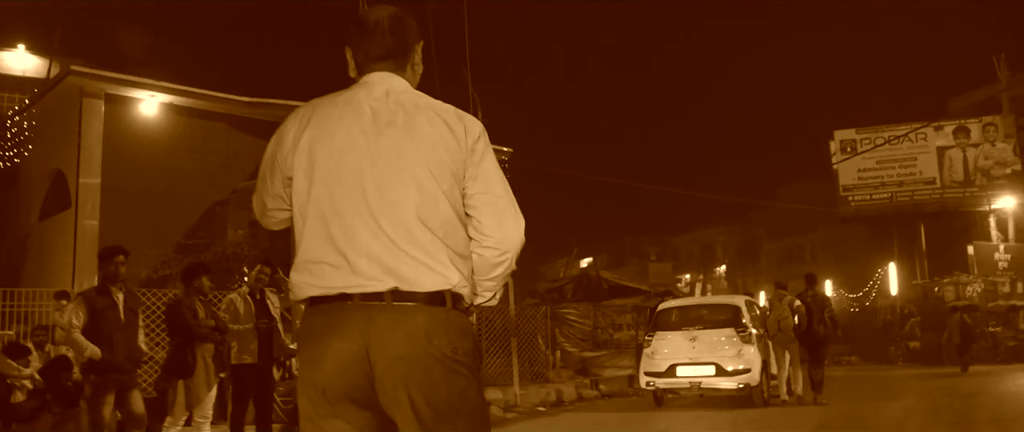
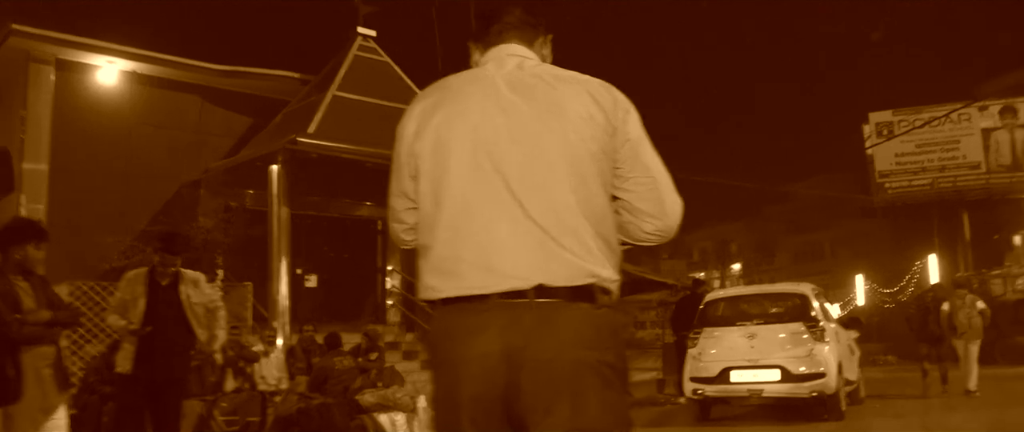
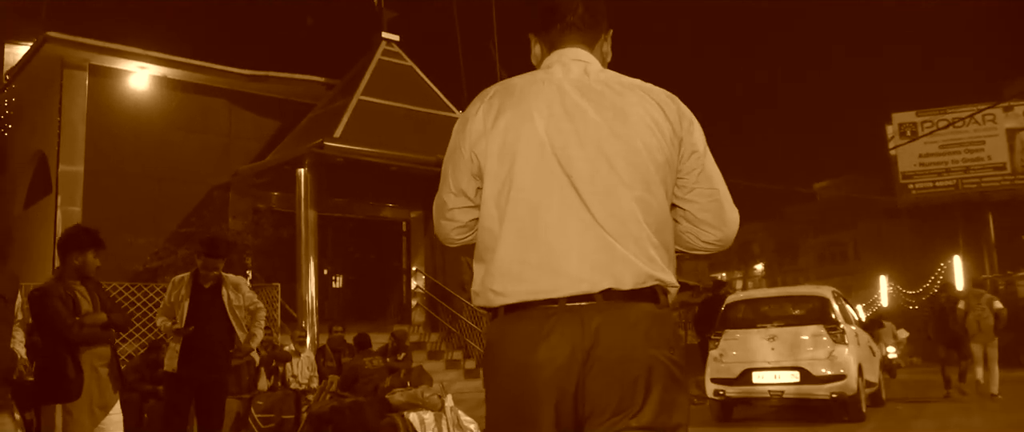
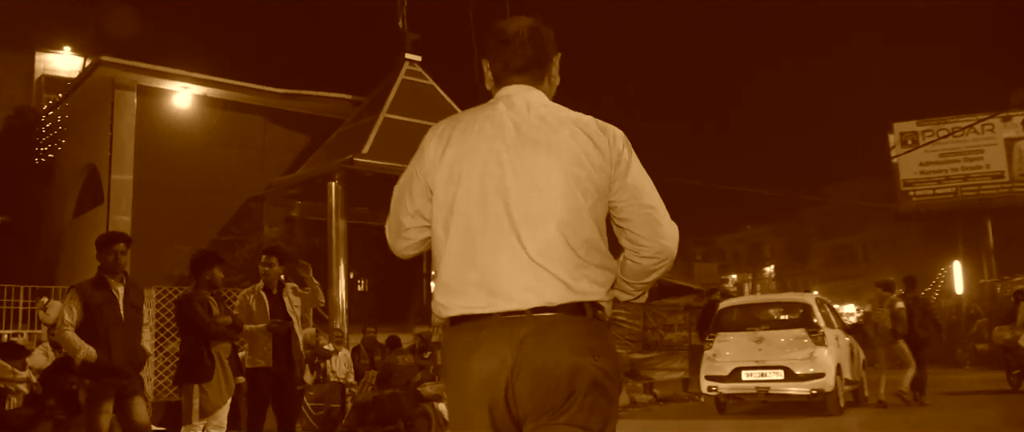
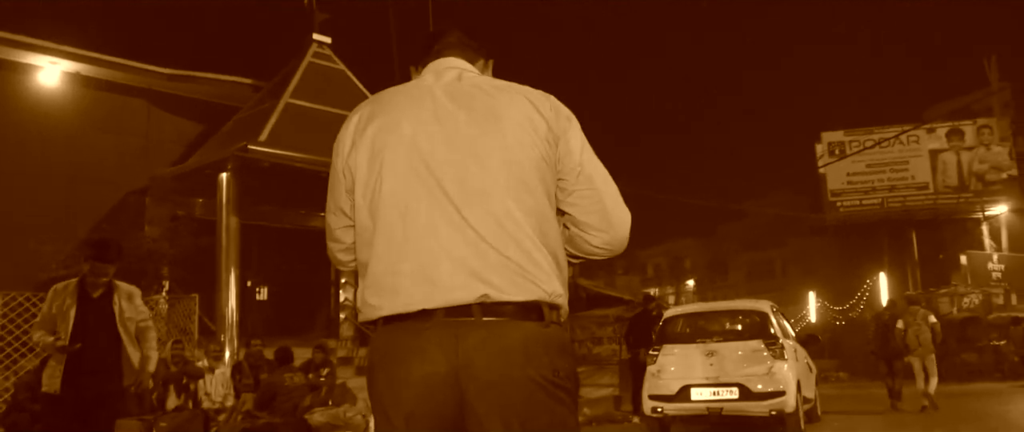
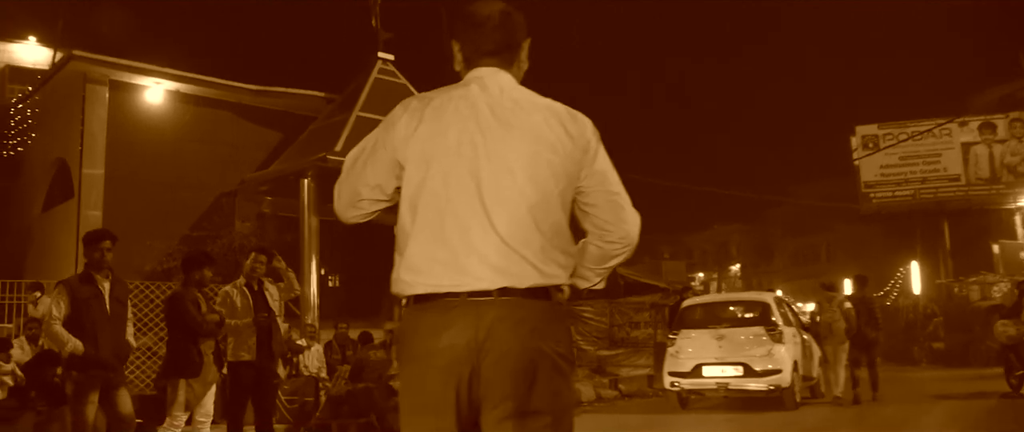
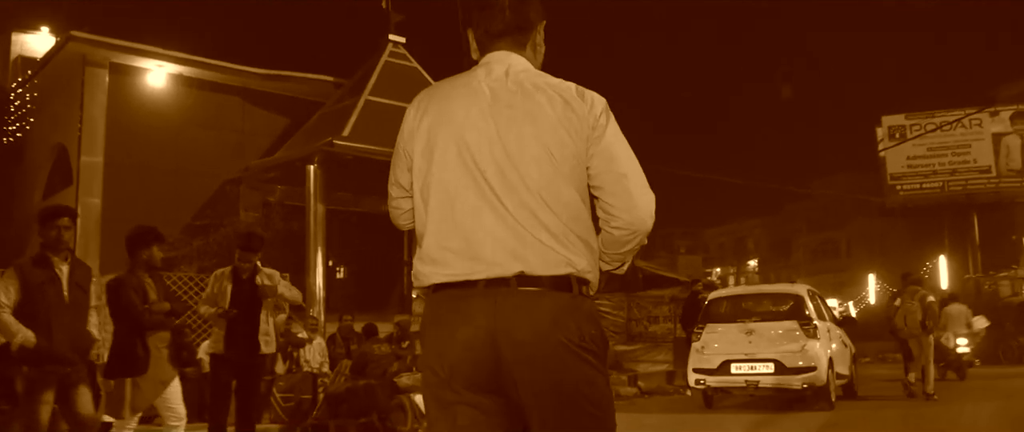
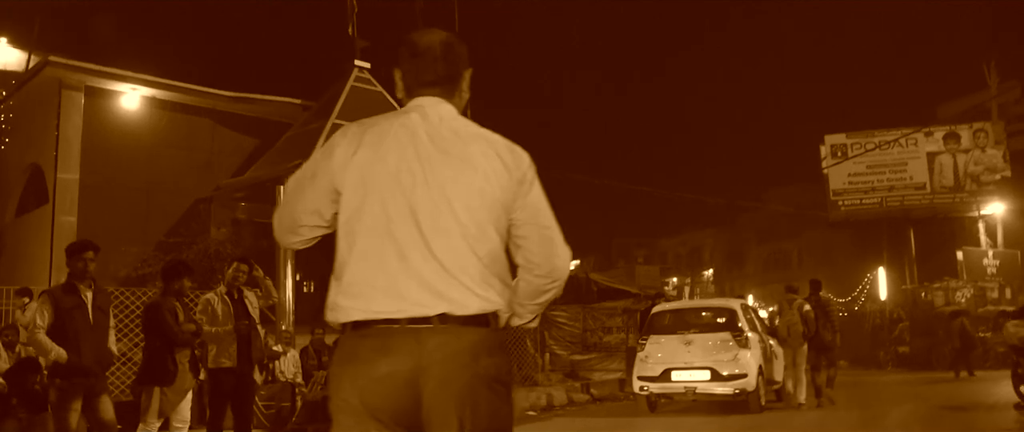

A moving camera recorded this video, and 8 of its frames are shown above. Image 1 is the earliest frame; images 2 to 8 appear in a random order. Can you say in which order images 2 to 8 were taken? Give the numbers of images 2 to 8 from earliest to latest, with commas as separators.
8, 6, 4, 7, 3, 2, 5
